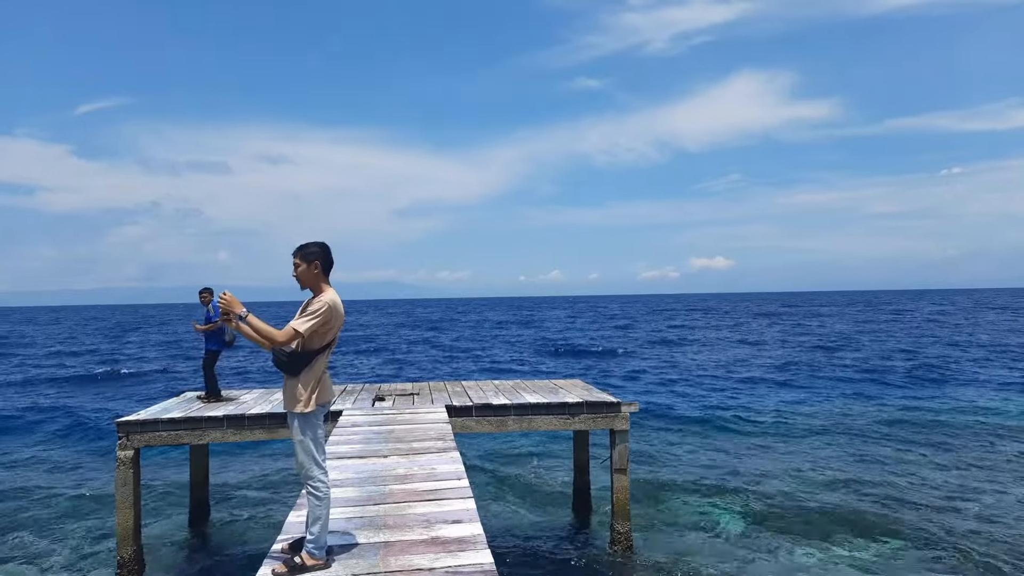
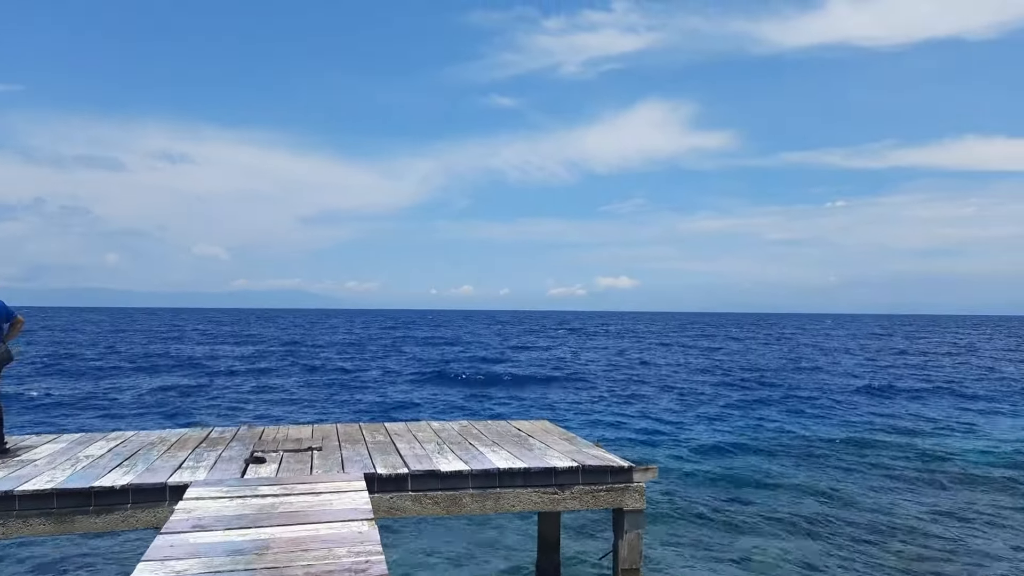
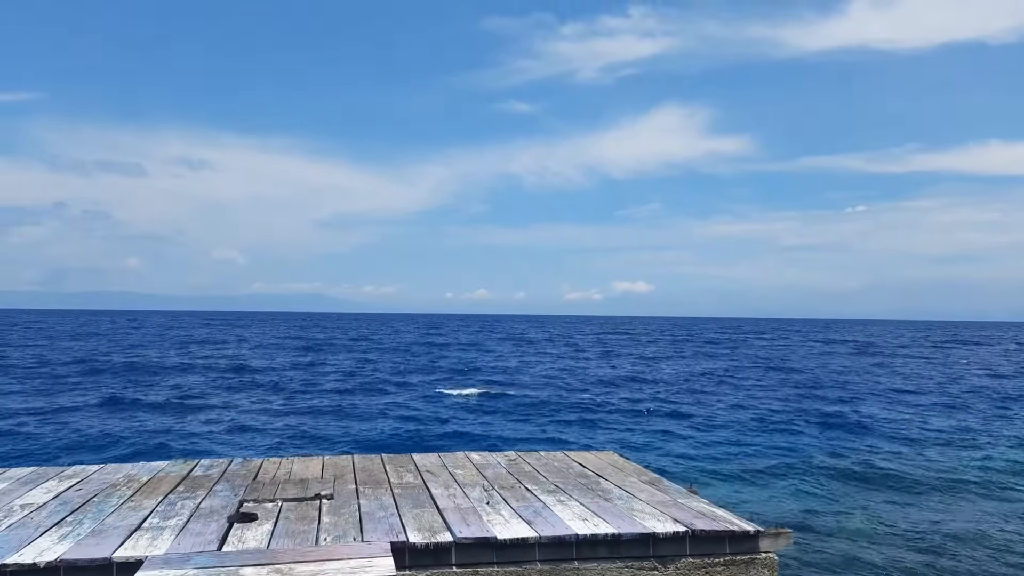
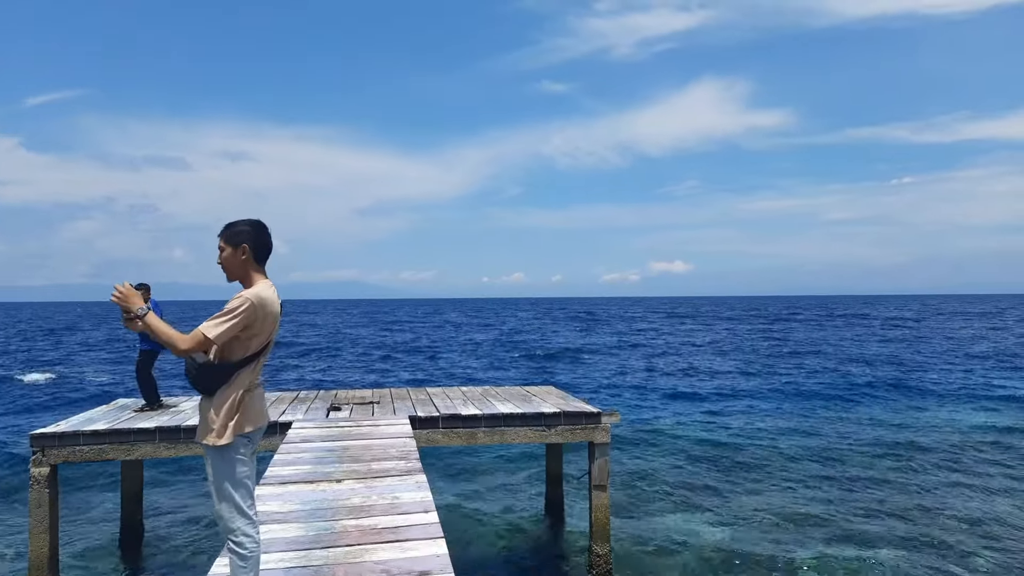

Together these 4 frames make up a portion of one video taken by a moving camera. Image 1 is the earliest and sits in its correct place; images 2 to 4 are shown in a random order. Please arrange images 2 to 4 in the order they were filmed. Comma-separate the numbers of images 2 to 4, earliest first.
4, 2, 3
